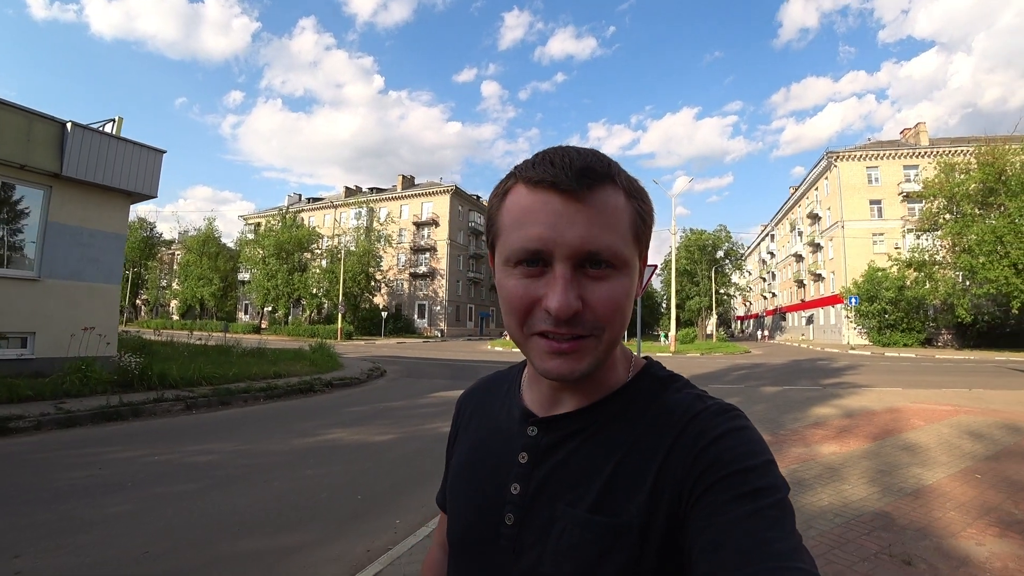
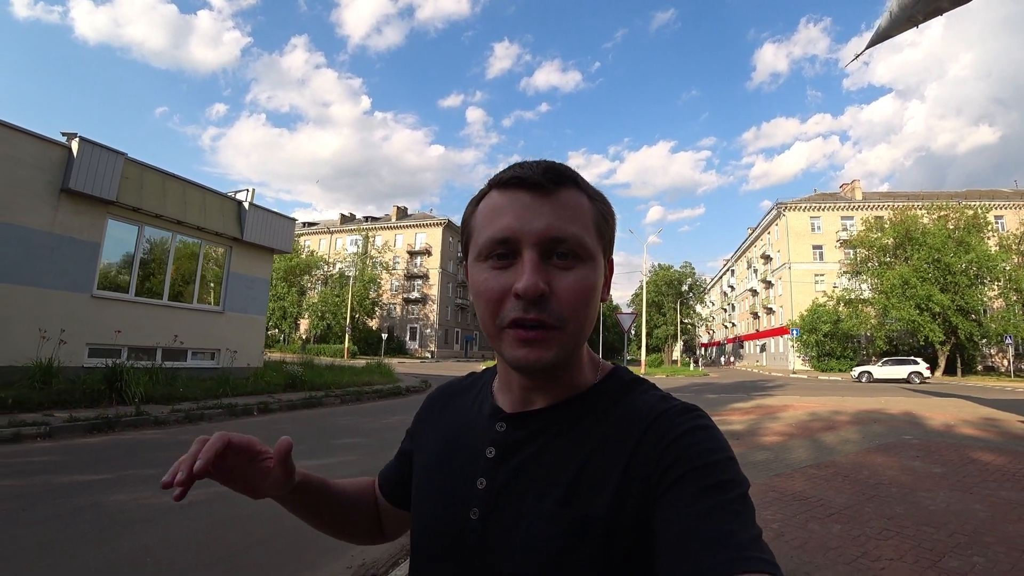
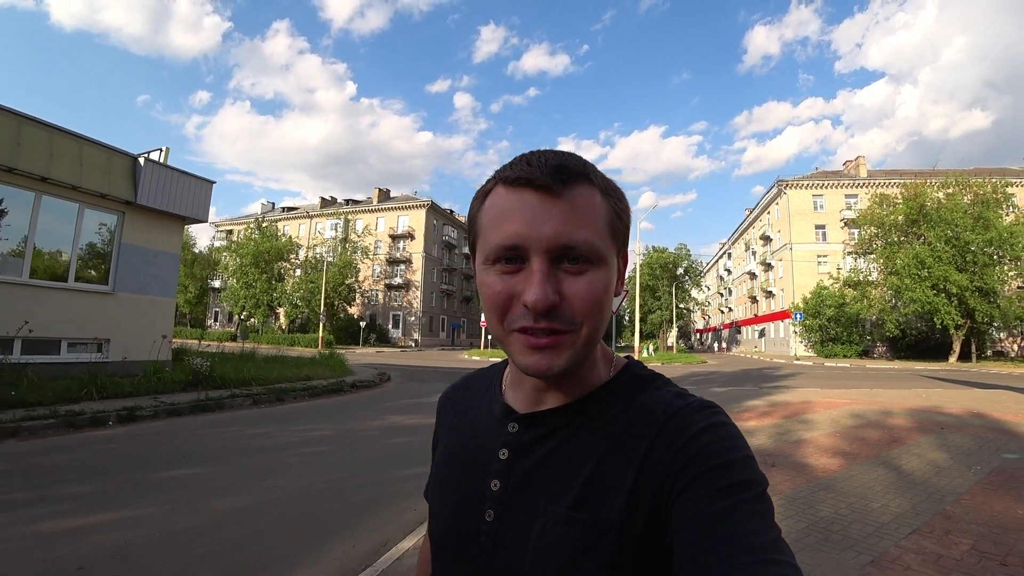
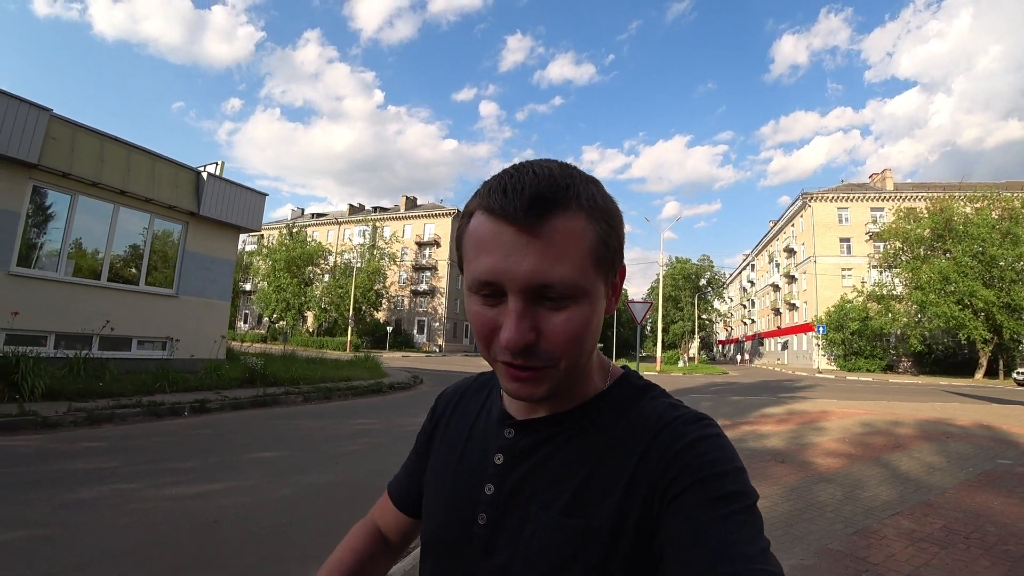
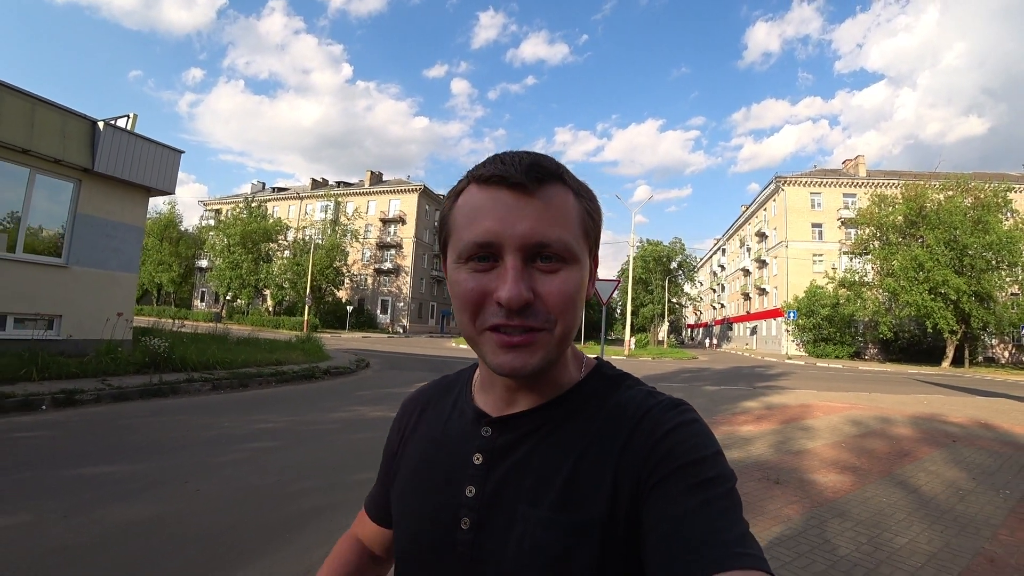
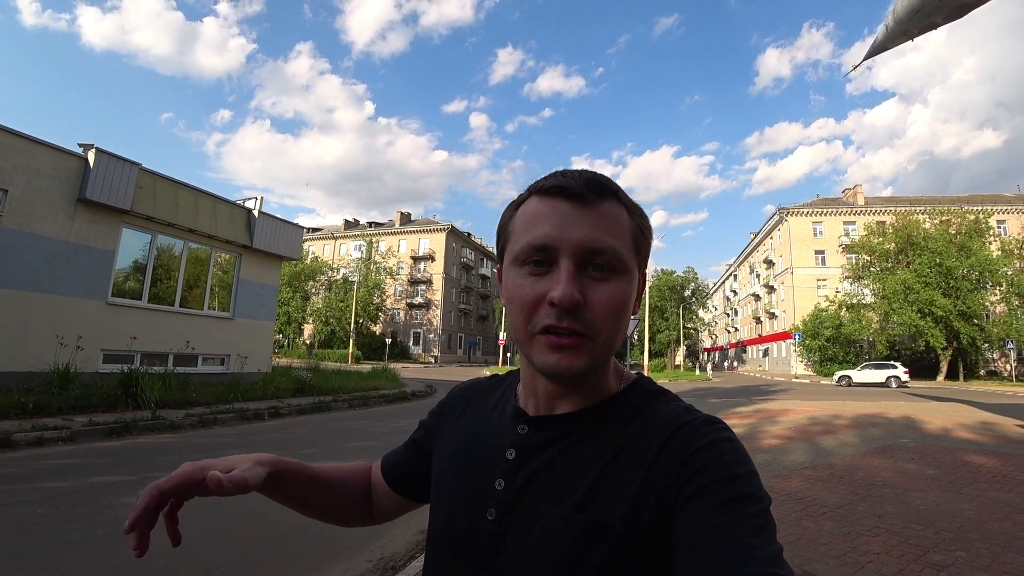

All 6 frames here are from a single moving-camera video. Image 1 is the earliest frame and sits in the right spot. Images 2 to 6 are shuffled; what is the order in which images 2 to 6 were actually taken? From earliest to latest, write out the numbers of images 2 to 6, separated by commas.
5, 3, 4, 2, 6
